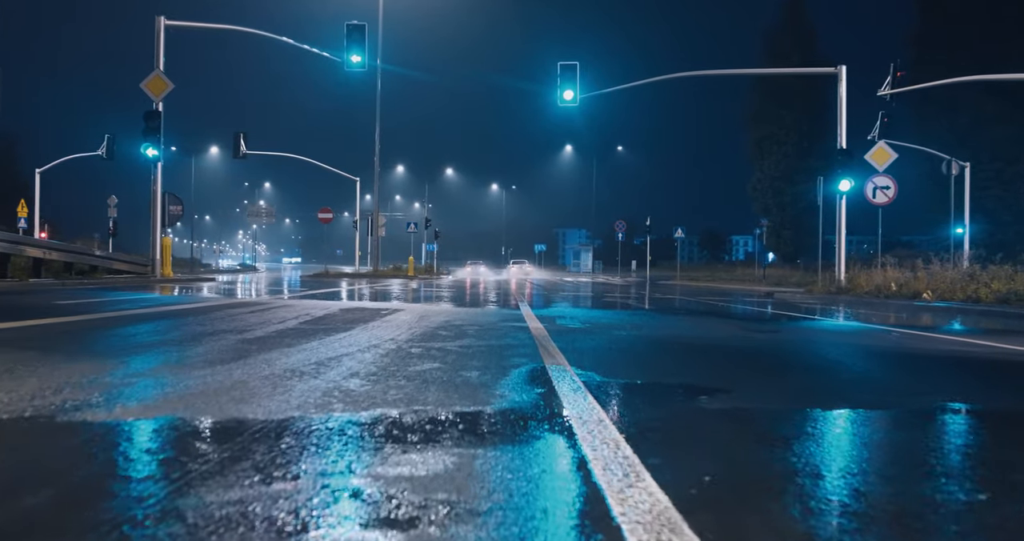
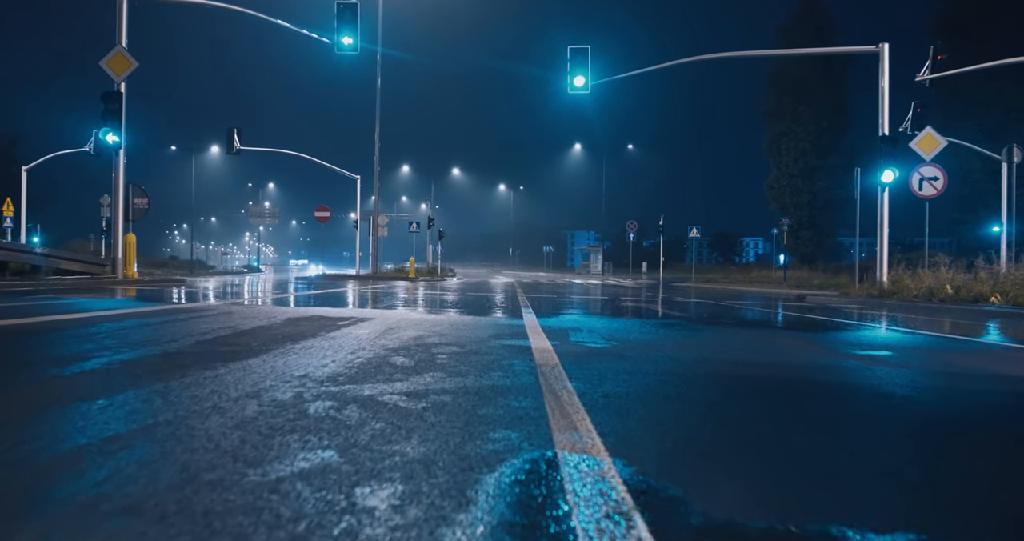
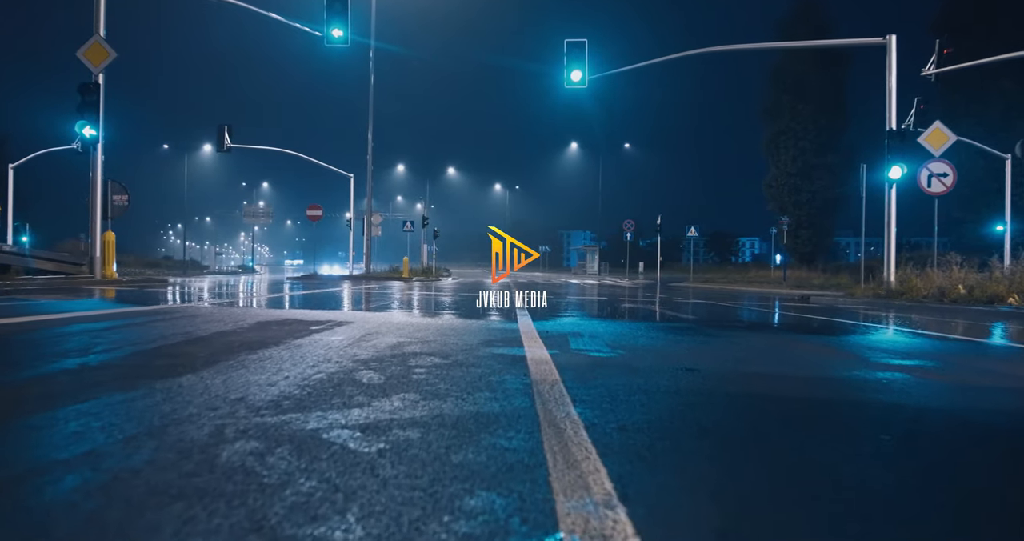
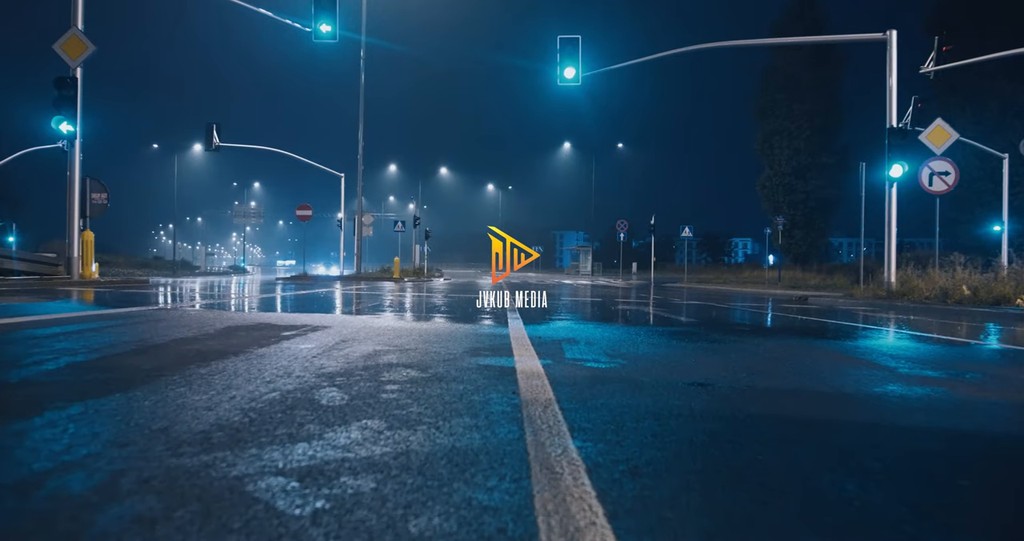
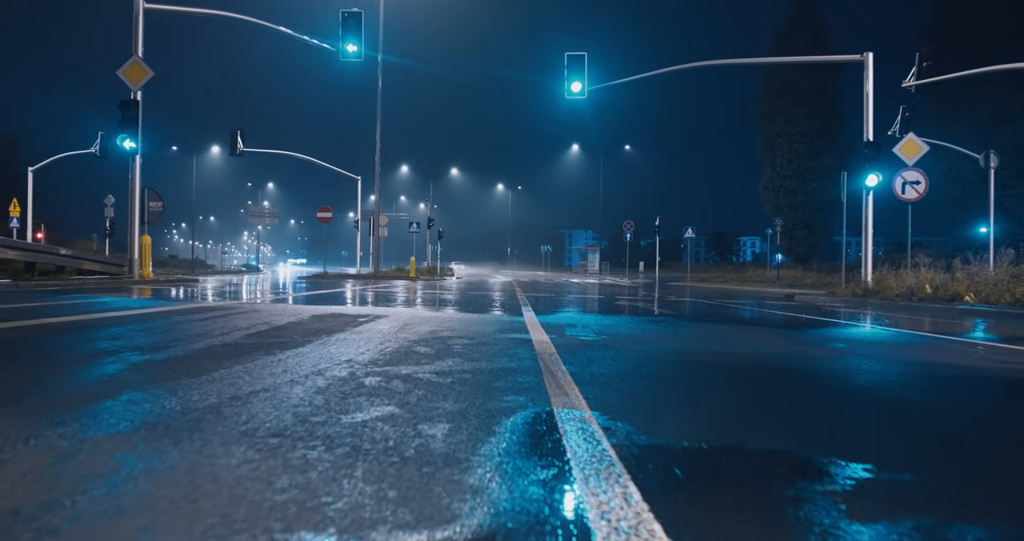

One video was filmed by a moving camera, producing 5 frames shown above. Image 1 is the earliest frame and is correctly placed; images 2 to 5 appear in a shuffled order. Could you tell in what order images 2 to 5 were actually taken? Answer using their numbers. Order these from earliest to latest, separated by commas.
5, 2, 3, 4
